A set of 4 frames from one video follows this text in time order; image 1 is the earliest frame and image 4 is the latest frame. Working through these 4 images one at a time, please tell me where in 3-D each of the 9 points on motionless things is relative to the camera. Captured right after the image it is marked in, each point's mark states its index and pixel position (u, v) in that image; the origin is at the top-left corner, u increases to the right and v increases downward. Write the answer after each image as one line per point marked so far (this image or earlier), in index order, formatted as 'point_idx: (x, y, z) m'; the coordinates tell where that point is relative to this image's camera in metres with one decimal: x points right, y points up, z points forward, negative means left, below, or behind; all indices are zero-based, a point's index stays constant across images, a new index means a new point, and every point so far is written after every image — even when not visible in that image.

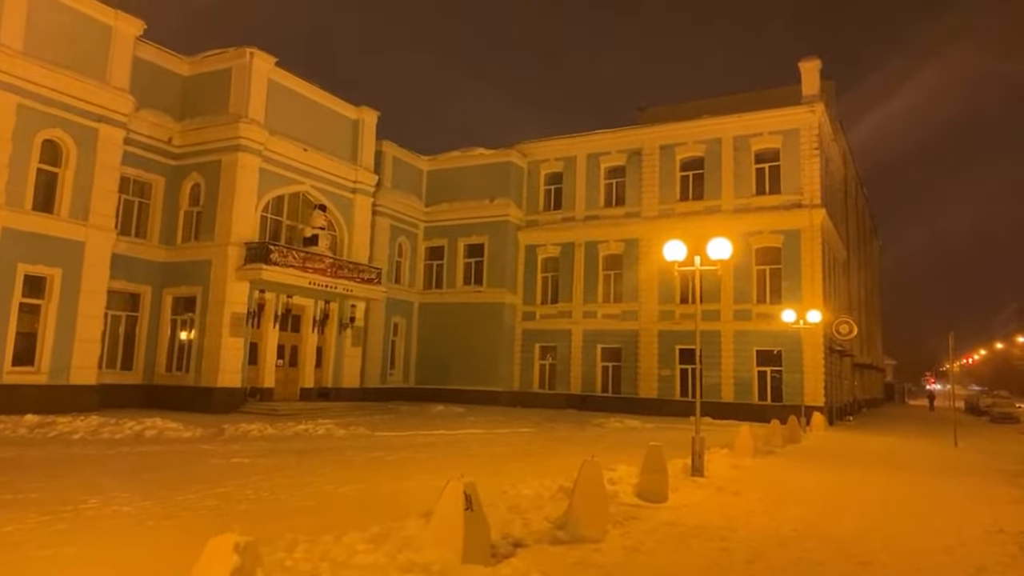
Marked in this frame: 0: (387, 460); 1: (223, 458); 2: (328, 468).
0: (-2.3, -3.1, +13.2) m
1: (-5.2, -3.0, +13.0) m
2: (-3.0, -2.9, +11.9) m
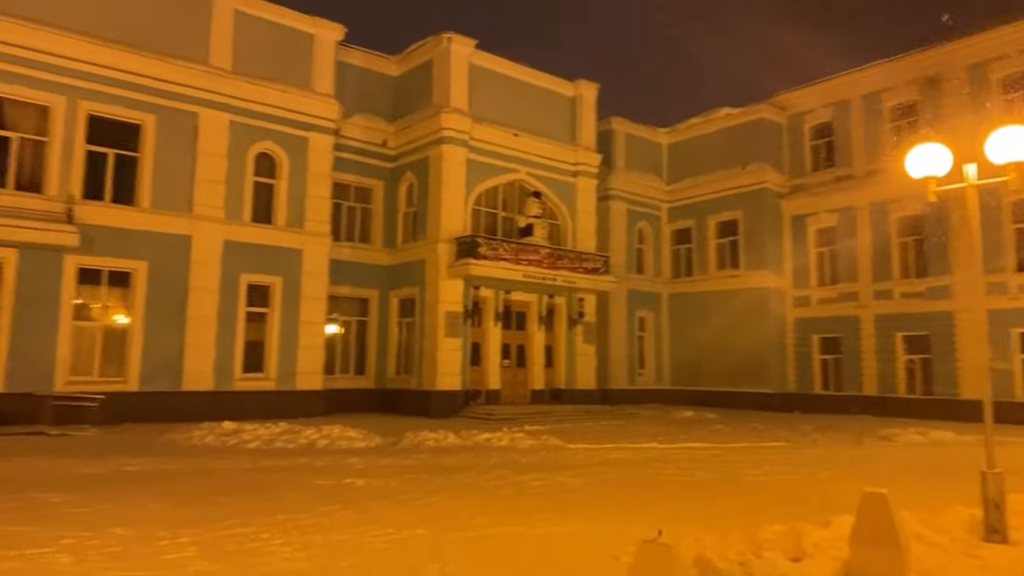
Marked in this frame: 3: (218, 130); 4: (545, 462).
0: (+0.3, -2.8, +10.2) m
1: (-2.5, -2.9, +11.2) m
2: (-0.9, -2.7, +9.3) m
3: (-8.0, +4.3, +19.7) m
4: (+0.6, -3.1, +12.8) m
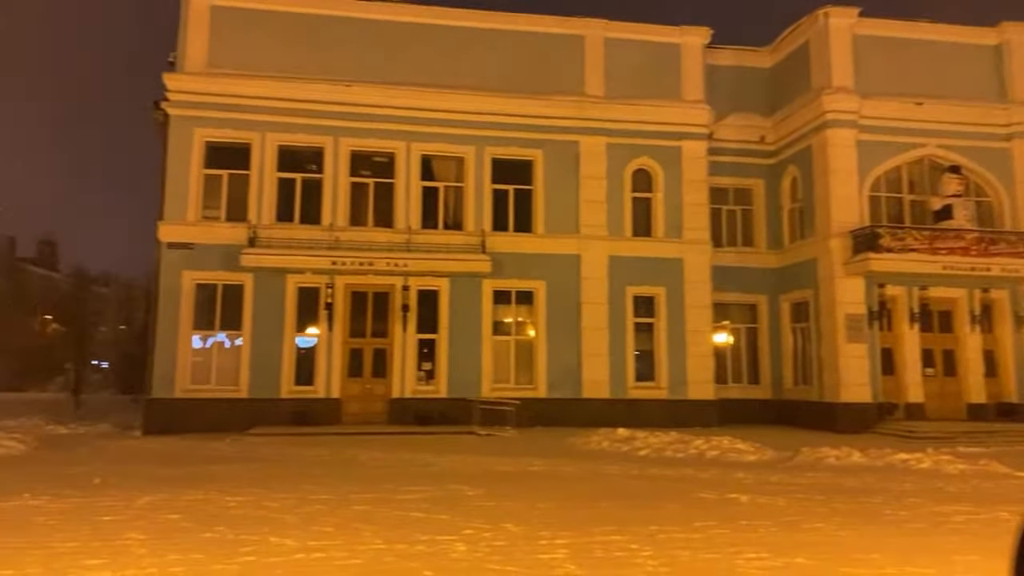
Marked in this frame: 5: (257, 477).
0: (+5.1, -2.7, +8.4) m
1: (+3.3, -2.9, +10.6) m
2: (+3.6, -2.6, +8.2) m
3: (+2.5, +3.9, +21.0) m
4: (+6.8, -2.9, +10.5) m
5: (-3.7, -2.7, +10.5) m
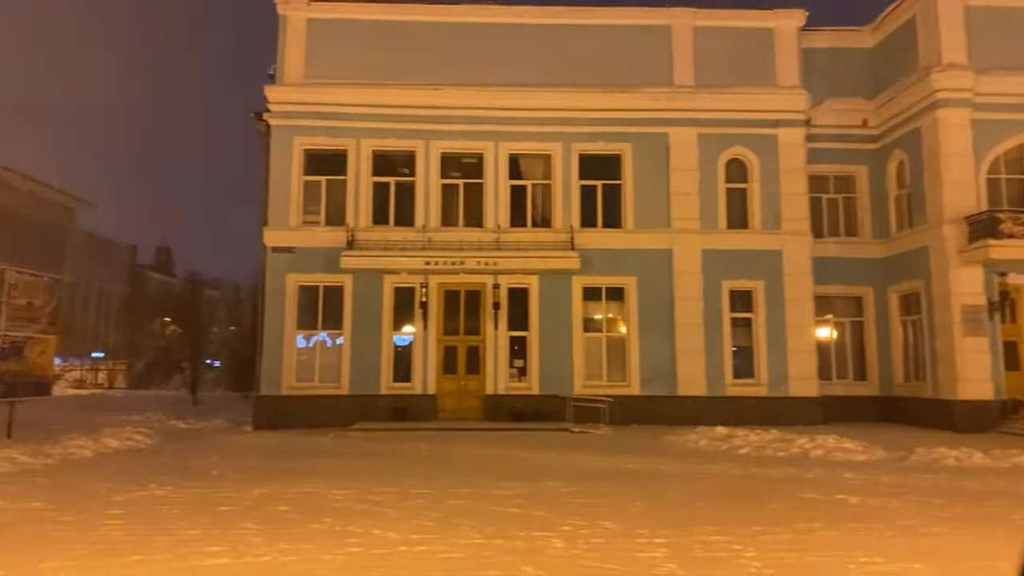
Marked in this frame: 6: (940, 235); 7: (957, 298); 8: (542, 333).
0: (+6.2, -2.6, +7.8) m
1: (+4.6, -2.8, +10.2) m
2: (+4.7, -2.5, +7.7) m
3: (+5.0, +4.0, +20.5) m
4: (+8.1, -2.8, +9.6) m
5: (-2.3, -2.7, +10.9) m
6: (+11.3, +1.4, +19.2) m
7: (+11.5, -0.3, +18.8) m
8: (+0.8, -1.2, +19.7) m
